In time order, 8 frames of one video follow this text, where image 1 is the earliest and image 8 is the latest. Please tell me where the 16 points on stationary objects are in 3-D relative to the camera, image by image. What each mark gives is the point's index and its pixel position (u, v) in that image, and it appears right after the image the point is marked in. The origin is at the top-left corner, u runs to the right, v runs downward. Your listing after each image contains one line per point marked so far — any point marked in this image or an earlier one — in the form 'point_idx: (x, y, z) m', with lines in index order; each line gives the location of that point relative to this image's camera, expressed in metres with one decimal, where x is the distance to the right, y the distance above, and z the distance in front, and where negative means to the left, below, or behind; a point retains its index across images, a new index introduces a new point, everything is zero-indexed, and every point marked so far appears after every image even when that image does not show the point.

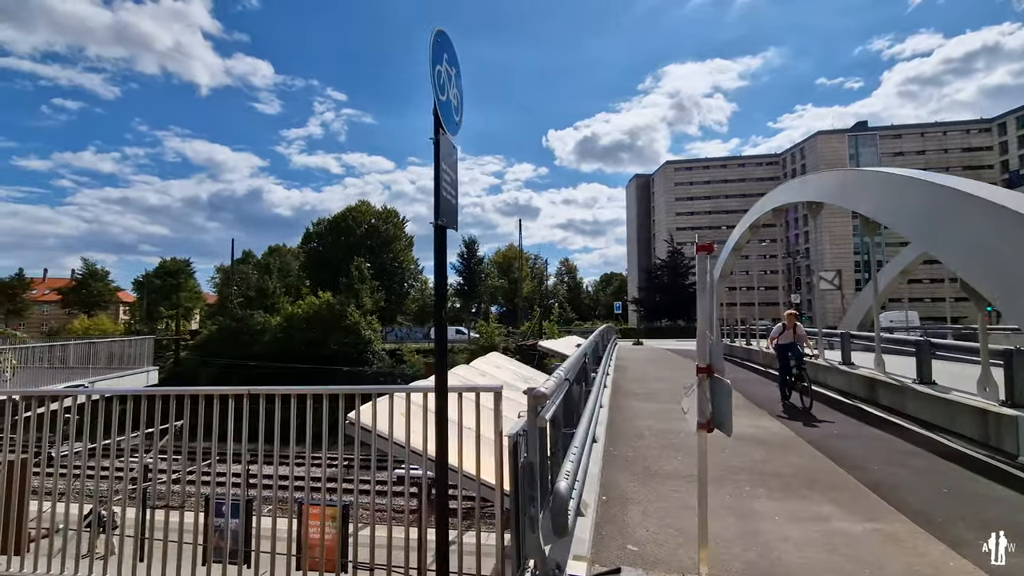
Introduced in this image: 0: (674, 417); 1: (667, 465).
0: (+2.0, -1.6, +6.3) m
1: (+1.3, -1.5, +4.3) m
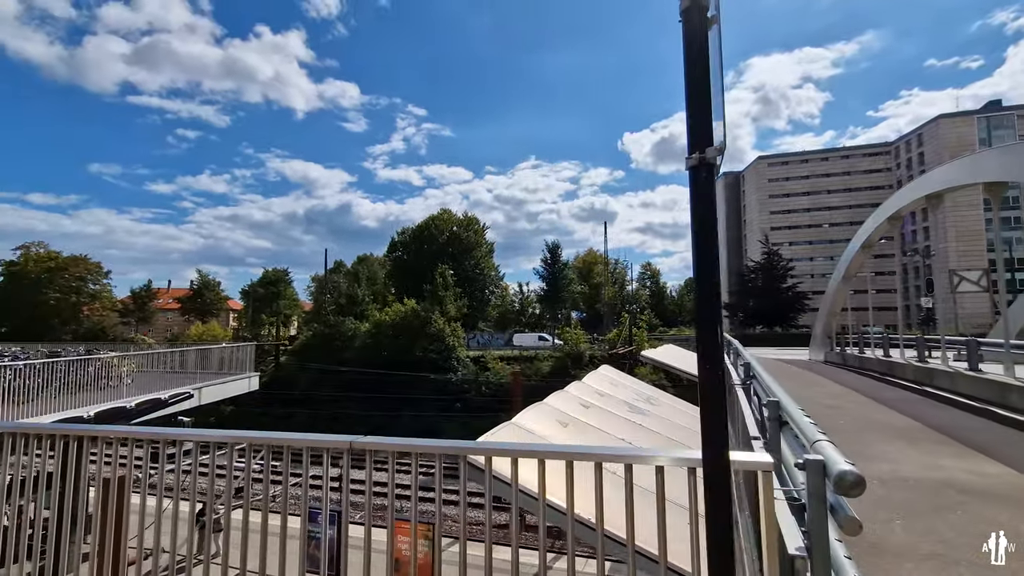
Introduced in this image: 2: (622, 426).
0: (+3.3, -1.6, +4.9) m
1: (+2.3, -1.5, +3.1) m
2: (+1.1, -1.3, +4.8) m
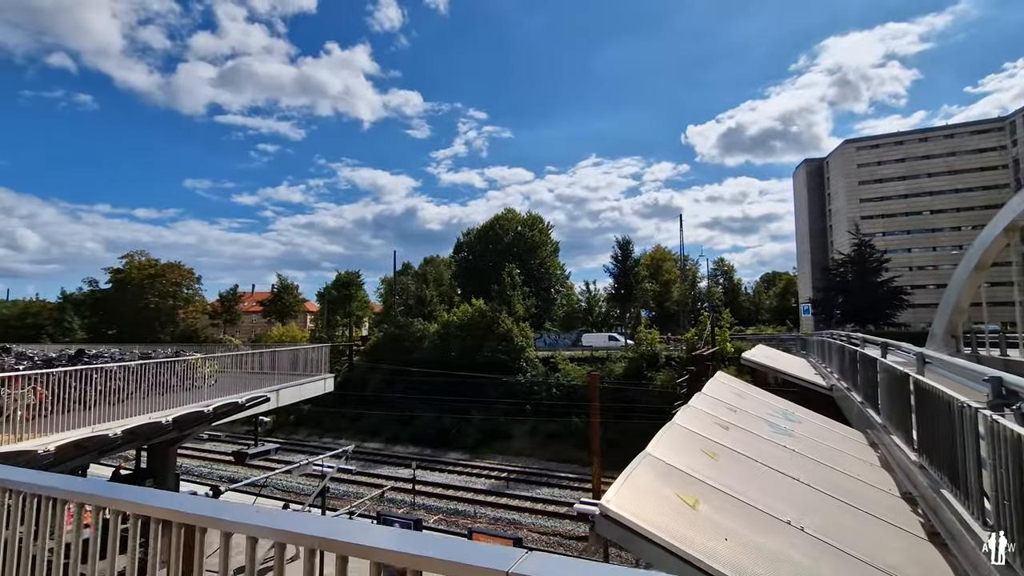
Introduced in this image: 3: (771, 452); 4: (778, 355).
0: (+4.2, -1.5, +3.6) m
1: (+3.0, -1.4, +1.9) m
2: (+2.0, -1.2, +3.8) m
3: (+1.9, -1.2, +3.8) m
4: (+9.5, -2.4, +18.2) m
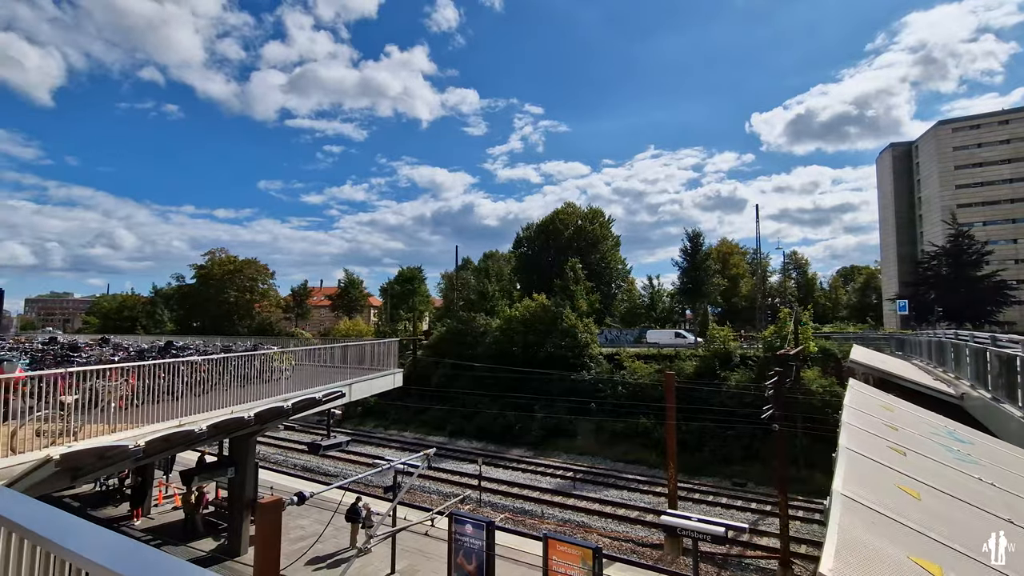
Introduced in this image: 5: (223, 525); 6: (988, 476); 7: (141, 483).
0: (+4.9, -1.4, +2.6) m
1: (+3.5, -1.4, +1.0) m
2: (+2.7, -1.2, +3.0) m
3: (+2.7, -1.2, +3.0) m
4: (+11.8, -2.2, +16.5) m
5: (-8.6, -7.1, +15.2) m
6: (+3.1, -1.3, +3.3) m
7: (-11.2, -5.9, +15.4) m
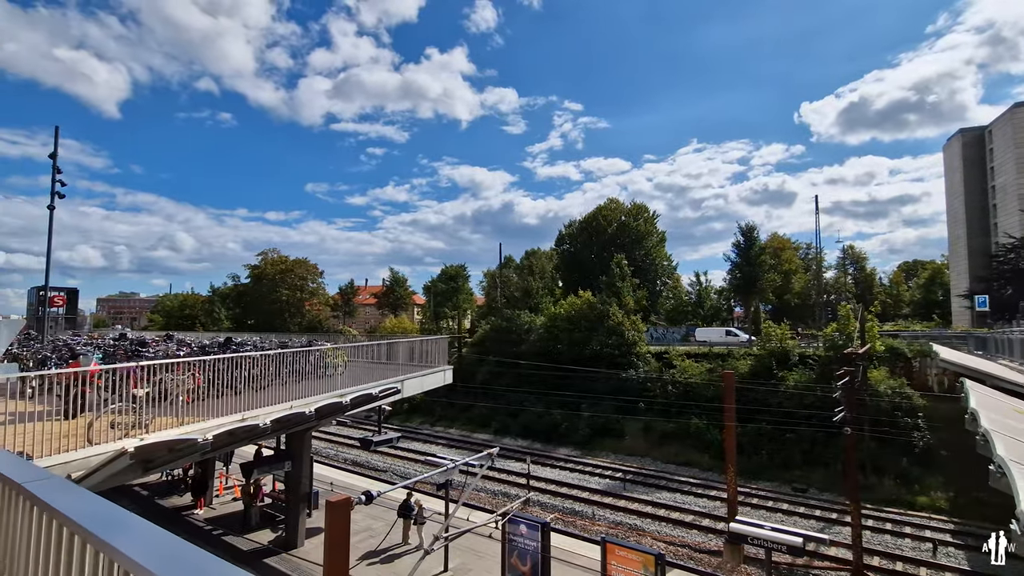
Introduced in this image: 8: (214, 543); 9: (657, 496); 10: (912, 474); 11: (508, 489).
0: (+5.4, -1.3, +1.9) m
1: (+3.9, -1.3, +0.5) m
2: (+3.2, -1.1, +2.5) m
3: (+3.2, -1.1, +2.5) m
4: (+13.3, -2.0, +15.2) m
5: (-7.1, -7.0, +15.5) m
6: (+3.7, -1.2, +2.8) m
7: (-9.7, -5.8, +15.9) m
8: (-8.1, -6.9, +13.8) m
9: (+5.7, -8.2, +20.0) m
10: (+15.5, -7.2, +19.7) m
11: (-0.1, -7.7, +19.4) m
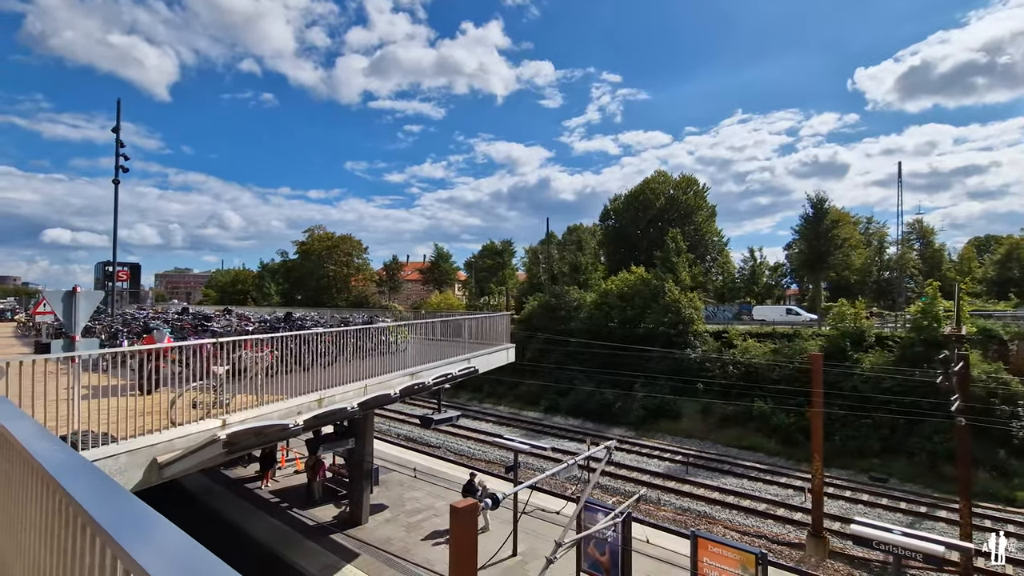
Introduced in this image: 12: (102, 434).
0: (+6.3, -1.3, +0.7) m
1: (+4.7, -1.3, -0.6) m
2: (+4.2, -1.0, +1.5) m
3: (+4.2, -0.9, +1.5) m
4: (+15.2, -1.4, +13.5) m
5: (-5.2, -6.2, +15.5) m
6: (+4.7, -1.0, +1.8) m
7: (-7.7, -5.0, +16.0) m
8: (-6.3, -6.2, +13.8) m
9: (+7.9, -7.3, +19.1) m
10: (+17.6, -6.3, +18.0) m
11: (+2.0, -6.7, +18.9) m
12: (-4.1, -1.5, +5.1) m
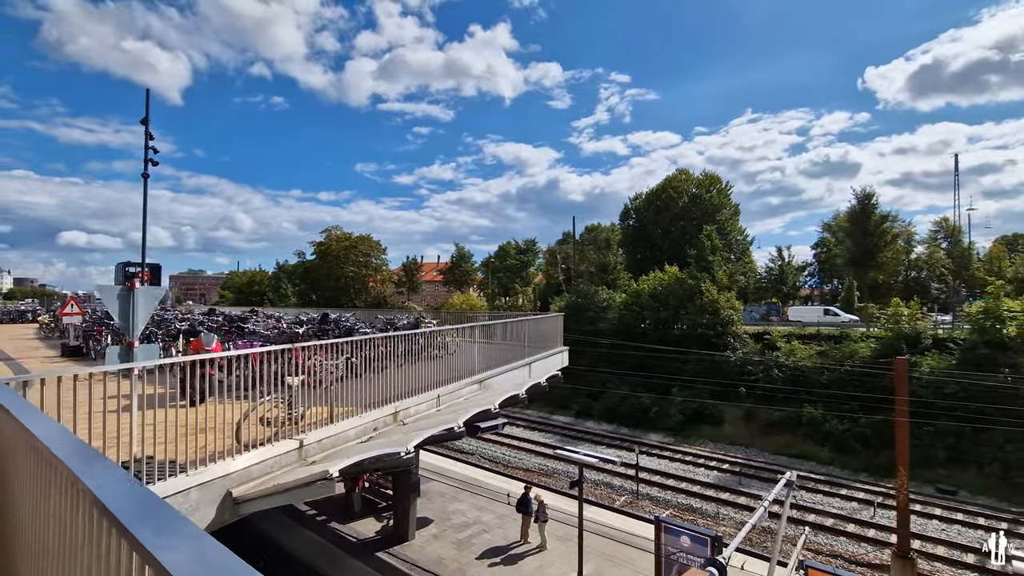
0: (+7.5, -1.2, -0.4) m
1: (+5.9, -1.2, -1.7) m
2: (+5.4, -0.9, +0.4) m
3: (+5.4, -0.9, +0.4) m
4: (+16.6, -1.3, +12.2) m
5: (-3.7, -6.2, +14.6) m
6: (+5.9, -1.0, +0.7) m
7: (-6.2, -5.0, +15.1) m
8: (-4.8, -6.2, +12.9) m
9: (+9.5, -7.2, +17.9) m
10: (+19.1, -6.3, +16.6) m
11: (+3.6, -6.7, +17.9) m
12: (-2.8, -1.4, +4.2) m
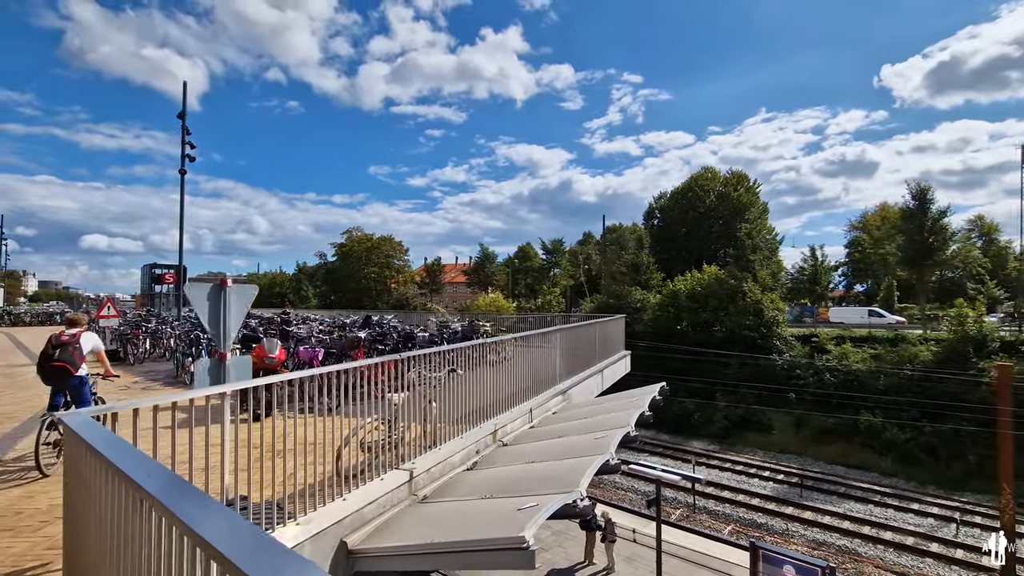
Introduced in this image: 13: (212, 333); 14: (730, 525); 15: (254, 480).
0: (+8.7, -1.1, -1.5) m
1: (+7.0, -1.1, -2.7) m
2: (+6.6, -0.9, -0.7) m
3: (+6.5, -0.8, -0.6) m
4: (+18.1, -1.3, +10.8) m
5: (-2.2, -6.2, +13.7) m
6: (+7.0, -0.9, -0.4) m
7: (-4.7, -5.0, +14.4) m
8: (-3.4, -6.2, +12.1) m
9: (+11.1, -7.2, +16.7) m
10: (+20.7, -6.2, +15.2) m
11: (+5.2, -6.7, +16.8) m
12: (-1.6, -1.4, +3.4) m
13: (-2.4, -0.3, +4.0) m
14: (+6.6, -7.1, +15.3) m
15: (-2.2, -1.6, +4.3) m
